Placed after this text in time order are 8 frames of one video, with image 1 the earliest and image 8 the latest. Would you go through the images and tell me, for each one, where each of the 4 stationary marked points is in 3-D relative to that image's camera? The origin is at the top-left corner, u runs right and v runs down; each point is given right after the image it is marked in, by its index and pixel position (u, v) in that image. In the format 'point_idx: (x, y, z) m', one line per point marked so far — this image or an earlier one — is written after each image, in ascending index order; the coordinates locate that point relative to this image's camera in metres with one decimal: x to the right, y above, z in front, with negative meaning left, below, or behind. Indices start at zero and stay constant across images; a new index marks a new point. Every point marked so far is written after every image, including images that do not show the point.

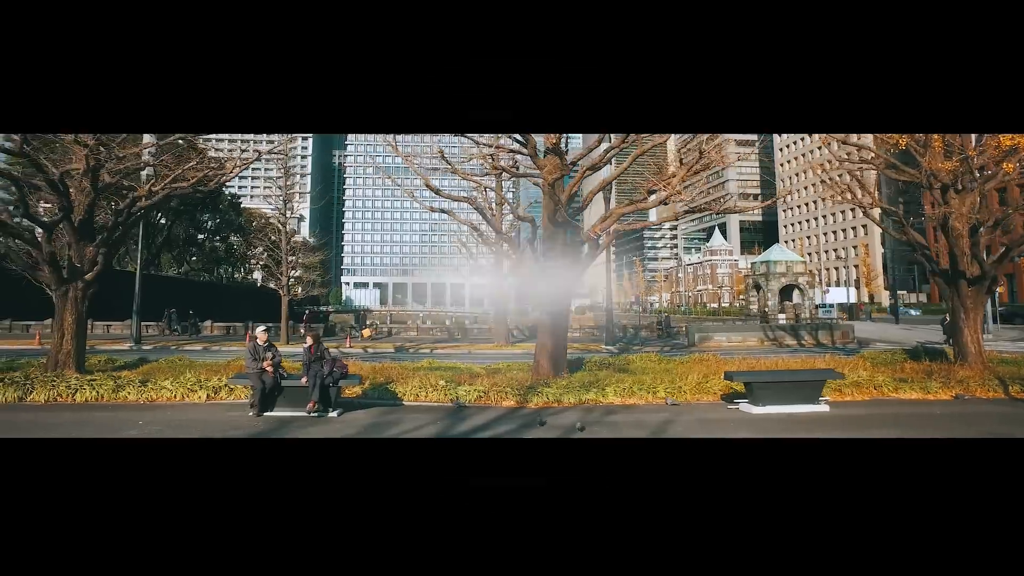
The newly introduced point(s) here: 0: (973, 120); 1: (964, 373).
0: (+4.4, +1.6, +5.9) m
1: (+5.4, -1.0, +7.5) m
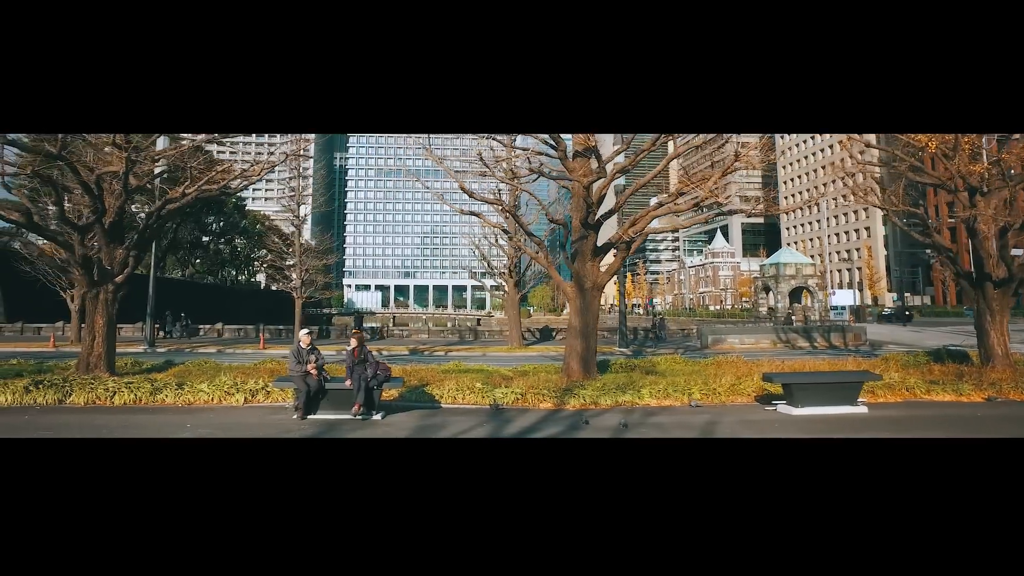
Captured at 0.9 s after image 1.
0: (+4.7, +1.6, +5.9) m
1: (+5.7, -1.0, +7.5) m
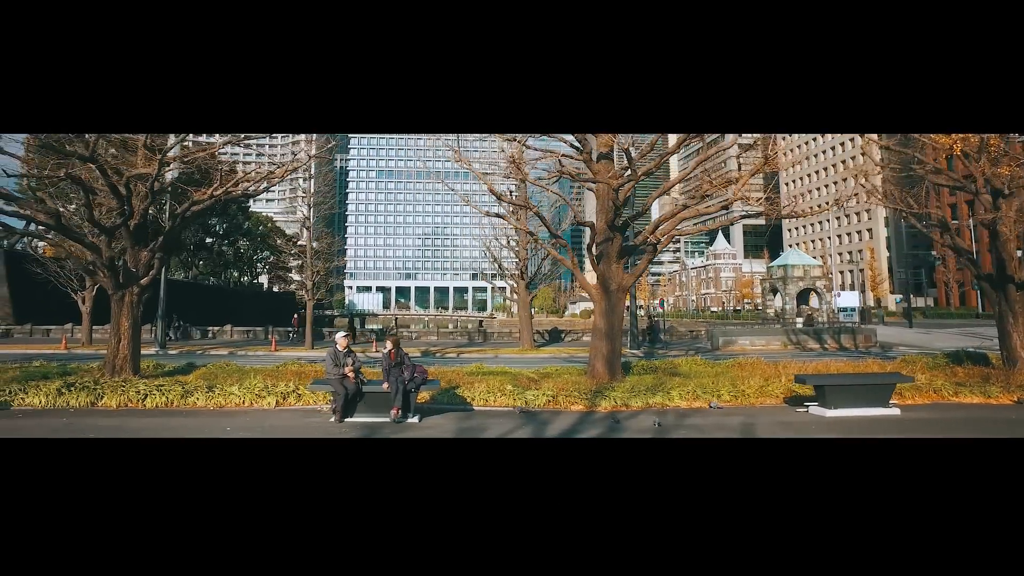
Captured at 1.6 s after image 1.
0: (+4.9, +1.5, +6.0) m
1: (+6.0, -1.1, +7.5) m
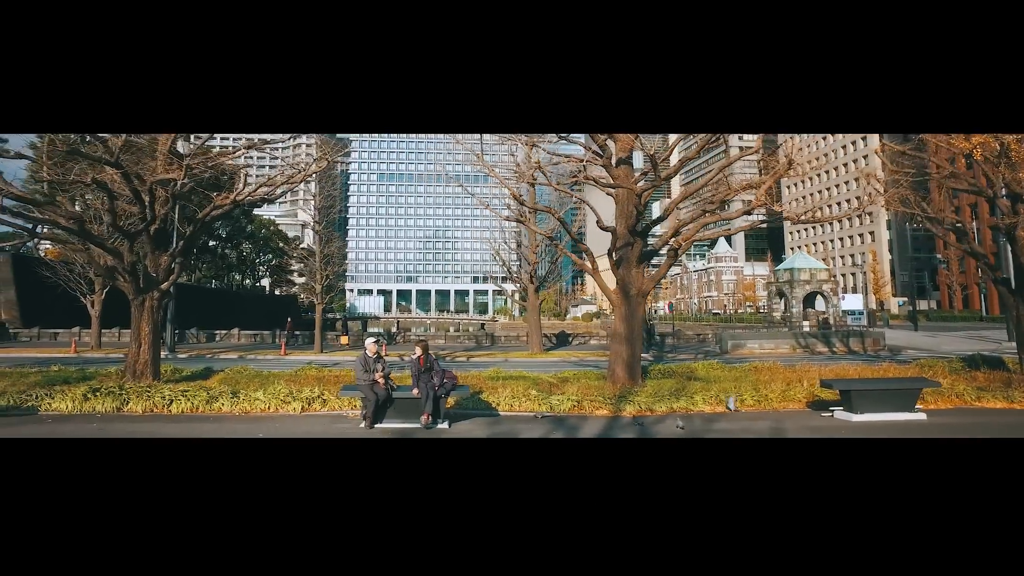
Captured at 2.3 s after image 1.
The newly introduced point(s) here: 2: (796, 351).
0: (+5.1, +1.5, +6.0) m
1: (+6.1, -1.1, +7.6) m
2: (+5.6, -1.2, +12.3) m
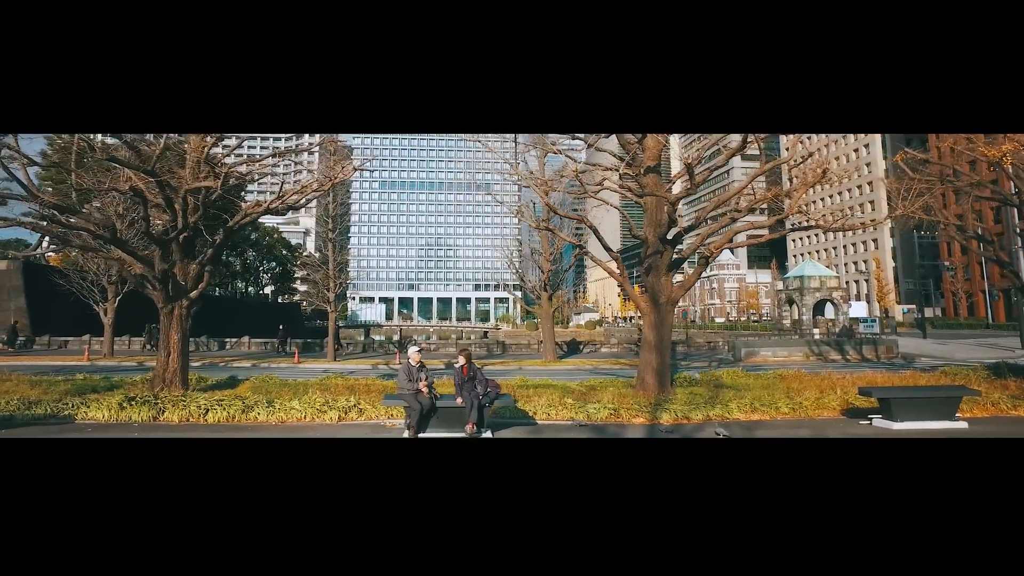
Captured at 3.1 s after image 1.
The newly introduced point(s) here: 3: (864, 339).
0: (+5.4, +1.4, +6.0) m
1: (+6.4, -1.2, +7.6) m
2: (+5.8, -1.4, +12.3) m
3: (+7.0, -1.0, +12.5) m
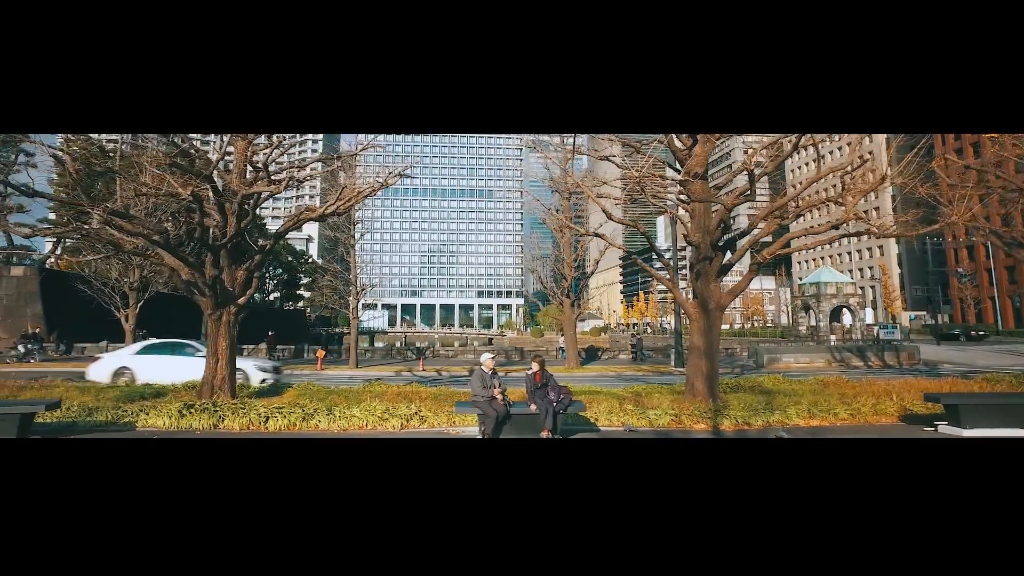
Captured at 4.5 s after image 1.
0: (+5.8, +1.4, +6.0) m
1: (+6.9, -1.3, +7.6) m
2: (+6.2, -1.5, +12.3) m
3: (+7.4, -1.1, +12.5) m
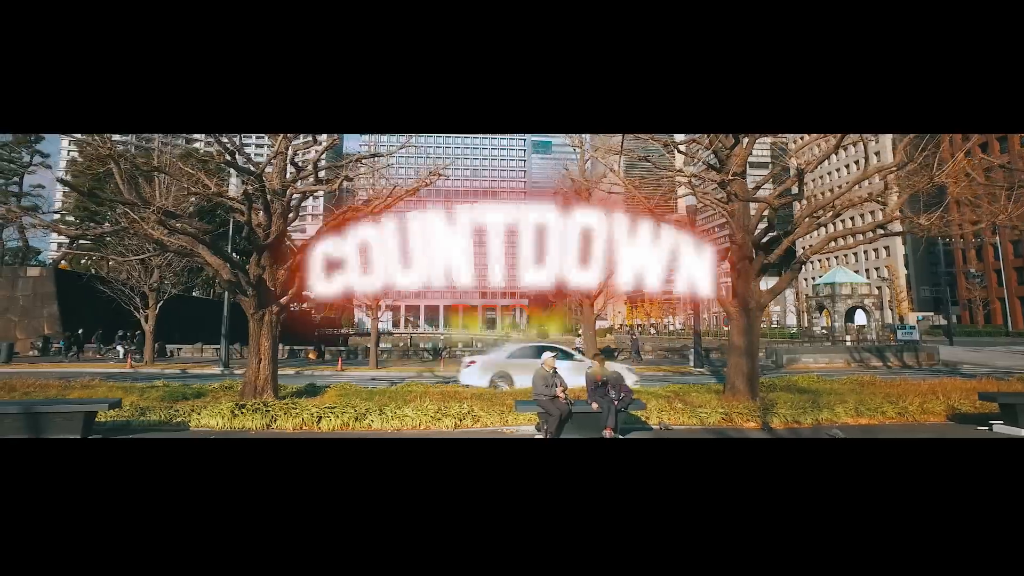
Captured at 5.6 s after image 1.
0: (+6.2, +1.4, +6.0) m
1: (+7.3, -1.3, +7.6) m
2: (+6.6, -1.5, +12.3) m
3: (+7.8, -1.2, +12.5) m
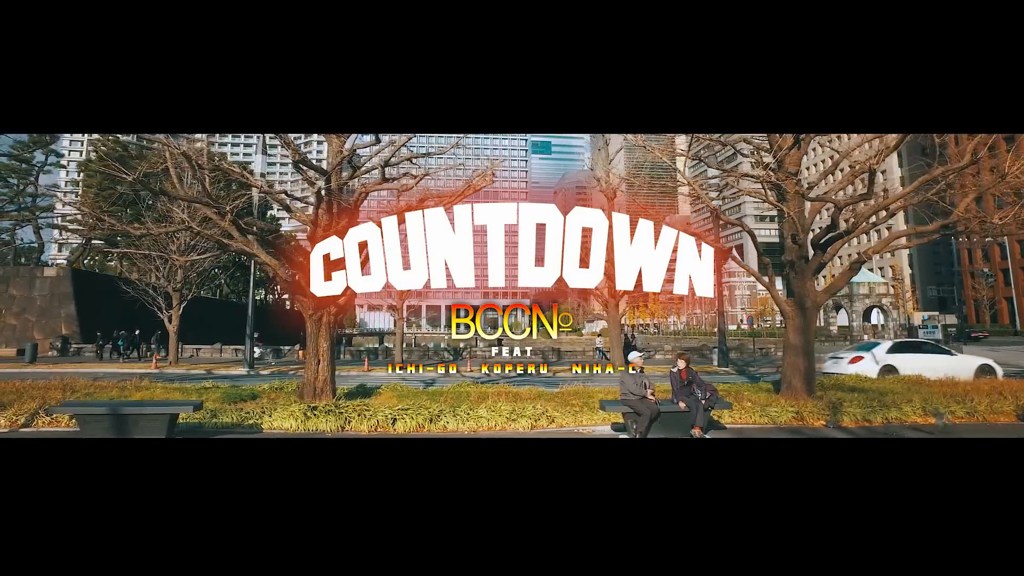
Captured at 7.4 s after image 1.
0: (+6.7, +1.4, +6.1) m
1: (+7.8, -1.3, +7.6) m
2: (+7.1, -1.5, +12.3) m
3: (+8.3, -1.1, +12.6) m
